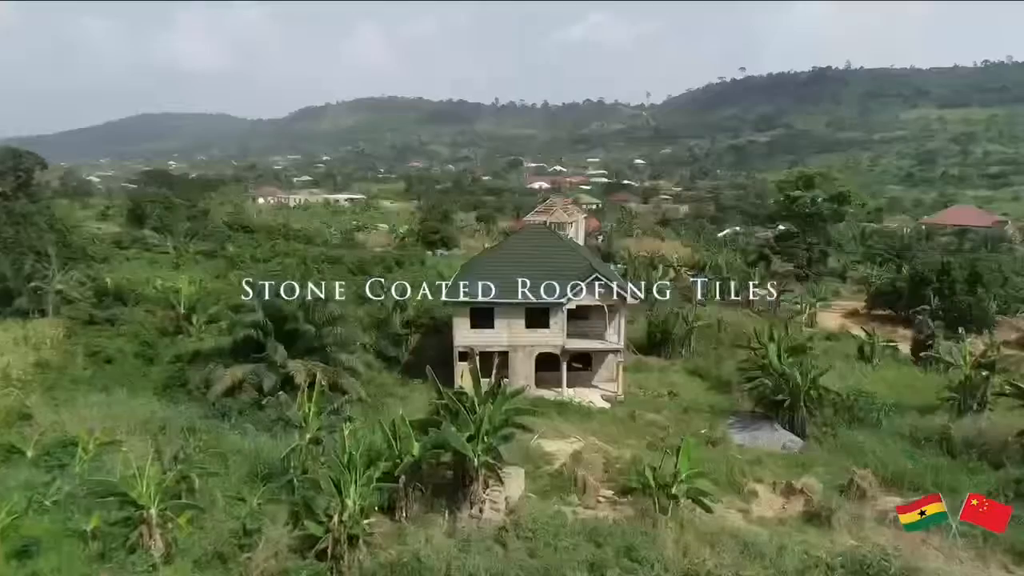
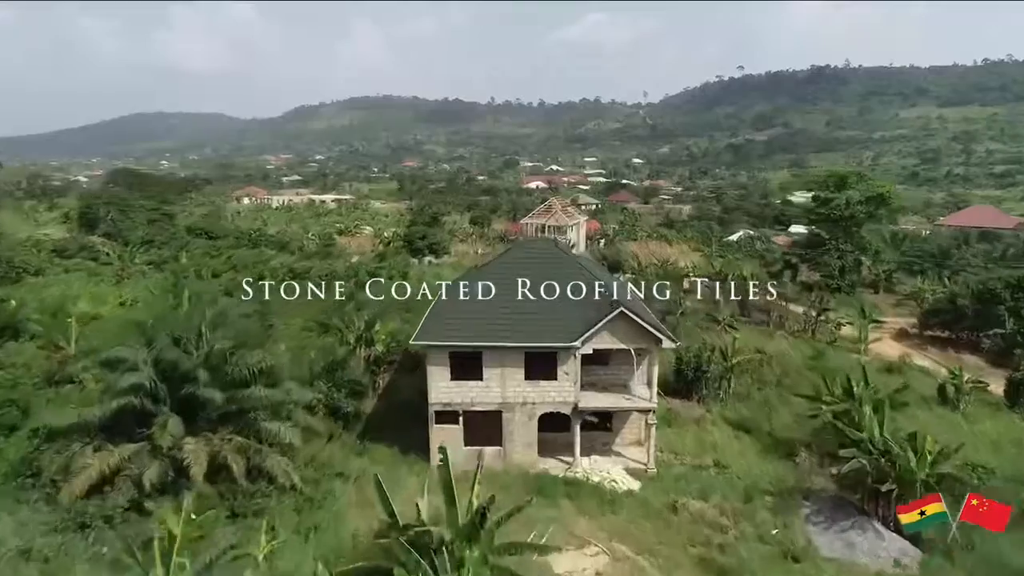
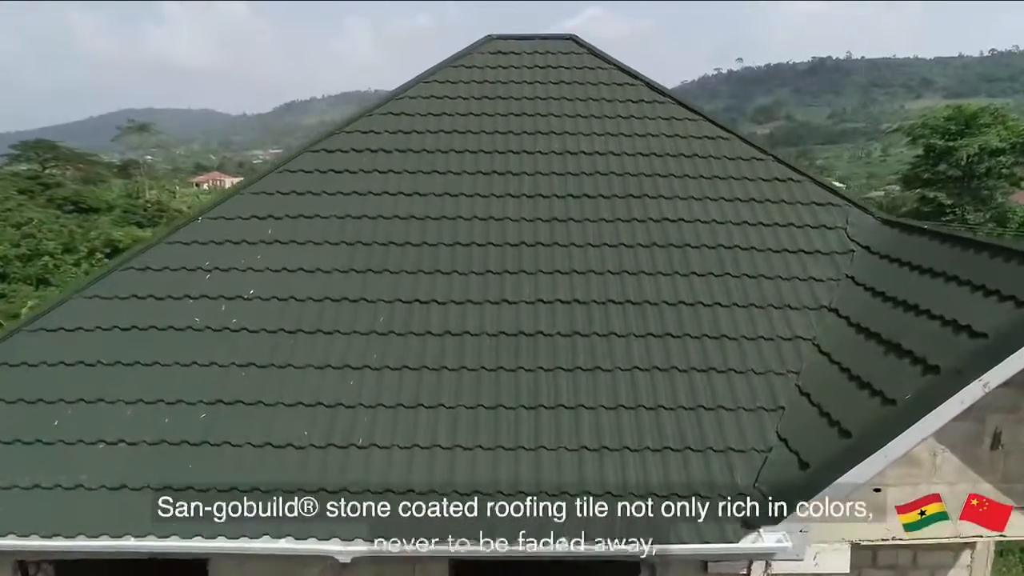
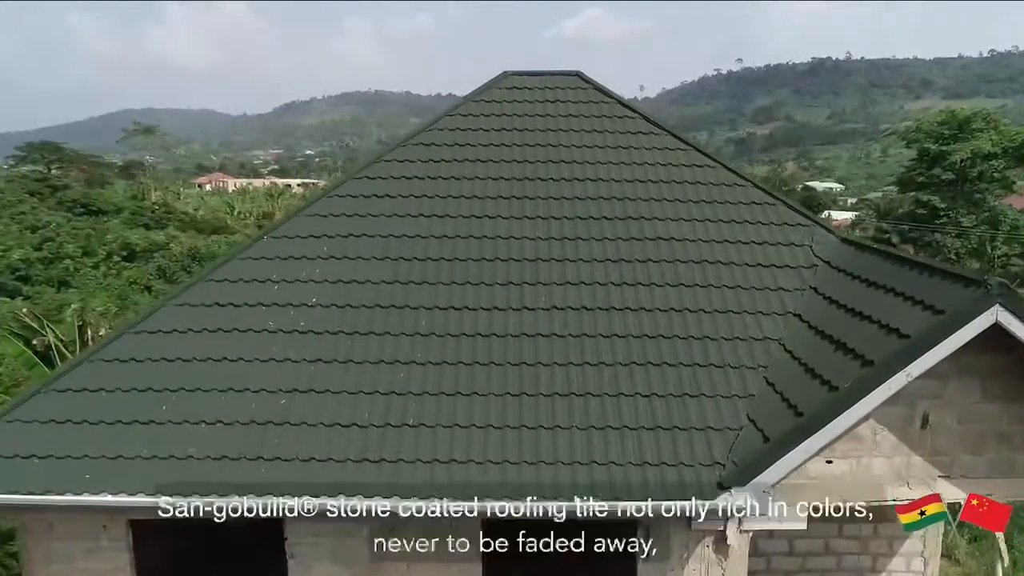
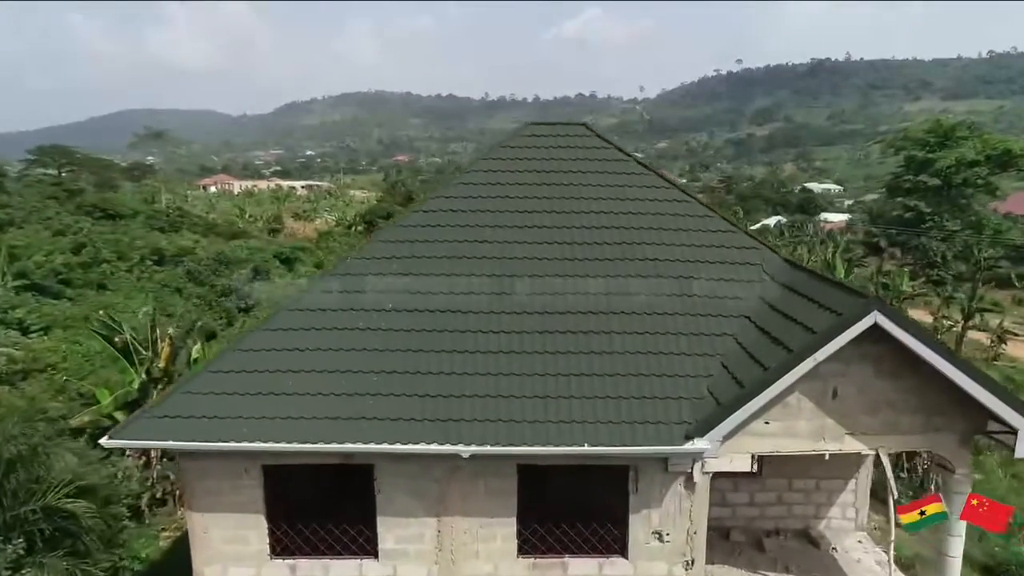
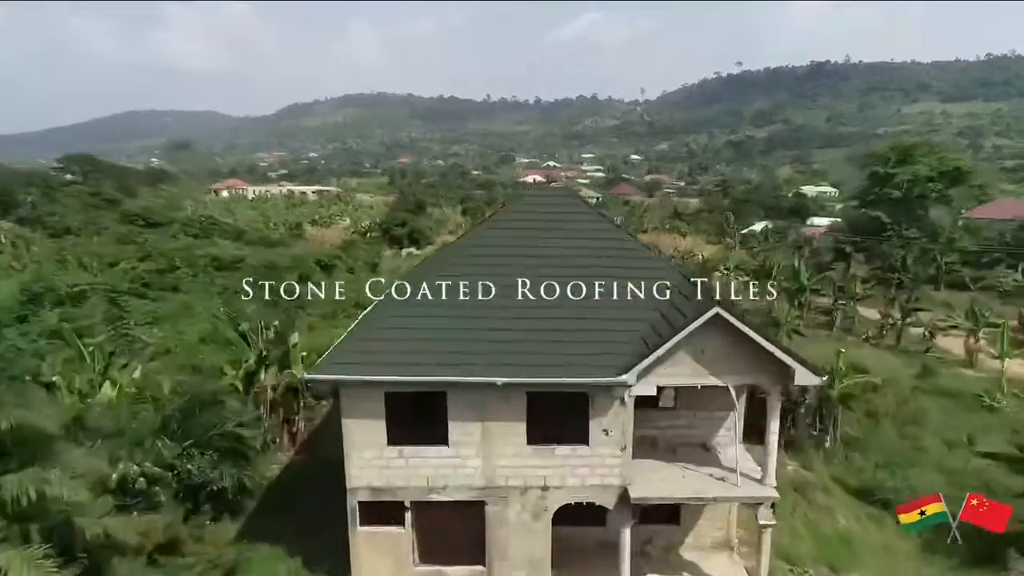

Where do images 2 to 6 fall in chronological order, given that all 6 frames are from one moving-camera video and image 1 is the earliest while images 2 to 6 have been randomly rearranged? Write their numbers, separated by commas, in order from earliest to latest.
2, 6, 5, 4, 3
